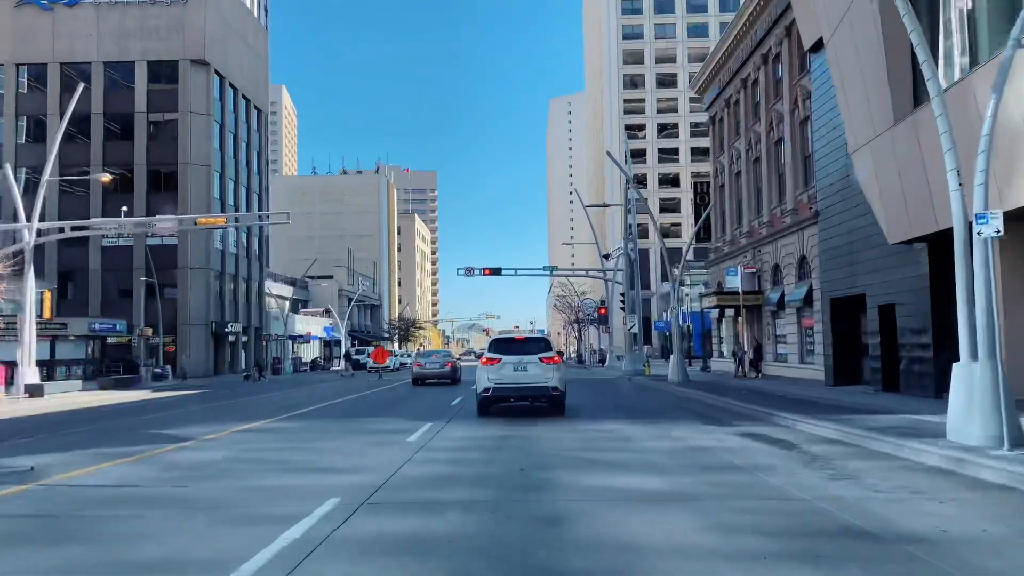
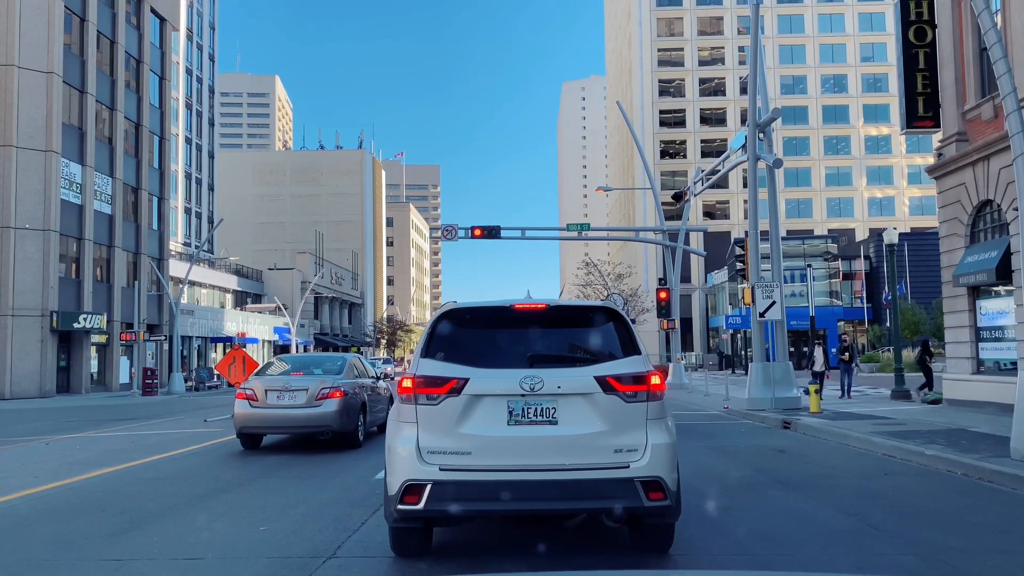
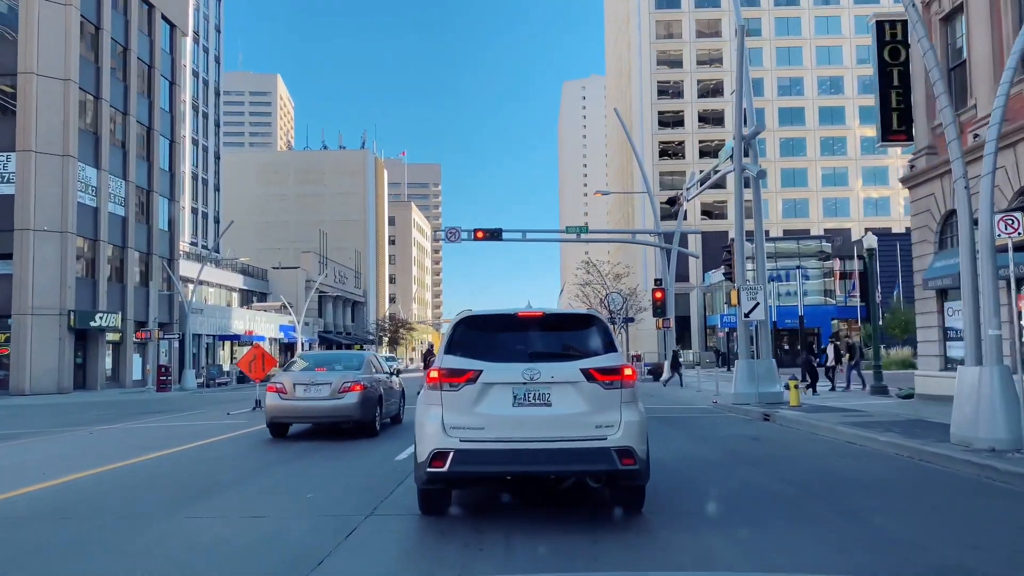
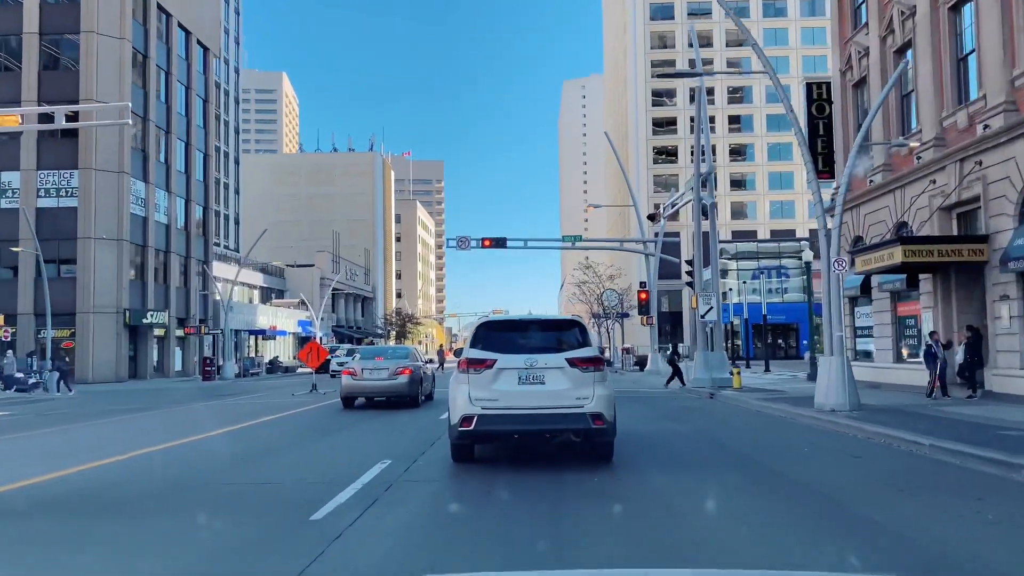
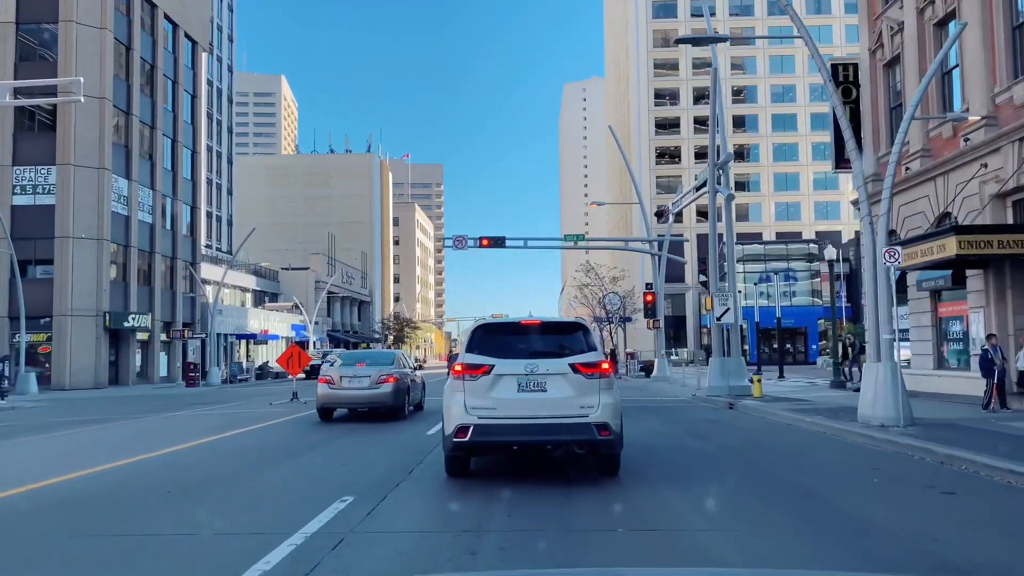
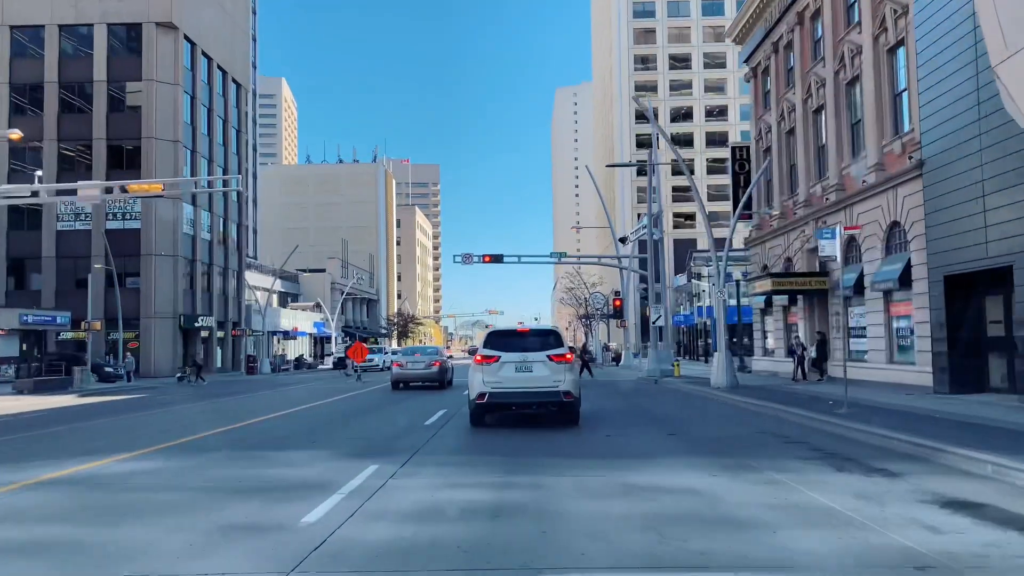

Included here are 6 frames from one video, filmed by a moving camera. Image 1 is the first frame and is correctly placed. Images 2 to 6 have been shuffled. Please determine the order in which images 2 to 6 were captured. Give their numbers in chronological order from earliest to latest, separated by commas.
6, 4, 5, 3, 2
